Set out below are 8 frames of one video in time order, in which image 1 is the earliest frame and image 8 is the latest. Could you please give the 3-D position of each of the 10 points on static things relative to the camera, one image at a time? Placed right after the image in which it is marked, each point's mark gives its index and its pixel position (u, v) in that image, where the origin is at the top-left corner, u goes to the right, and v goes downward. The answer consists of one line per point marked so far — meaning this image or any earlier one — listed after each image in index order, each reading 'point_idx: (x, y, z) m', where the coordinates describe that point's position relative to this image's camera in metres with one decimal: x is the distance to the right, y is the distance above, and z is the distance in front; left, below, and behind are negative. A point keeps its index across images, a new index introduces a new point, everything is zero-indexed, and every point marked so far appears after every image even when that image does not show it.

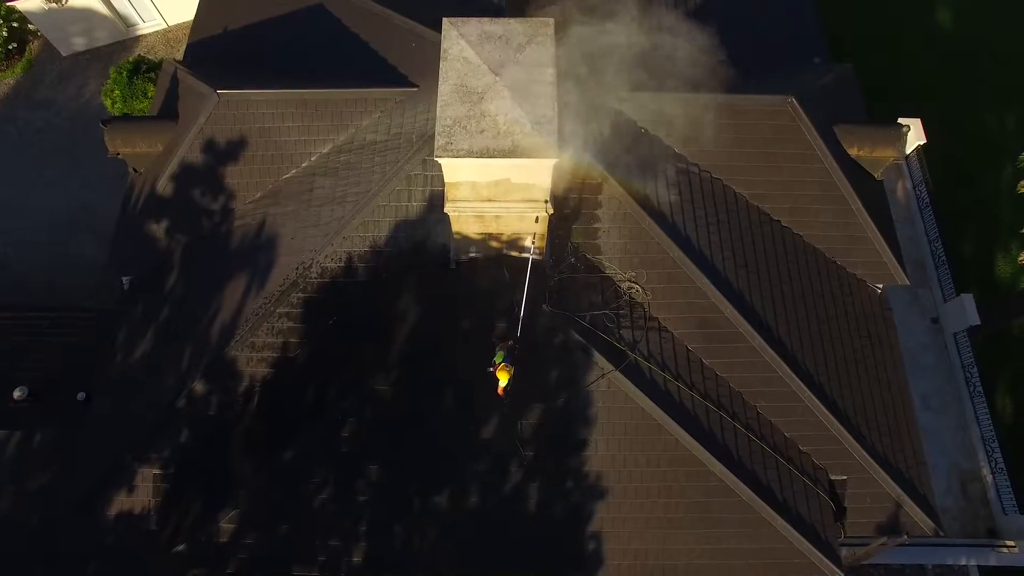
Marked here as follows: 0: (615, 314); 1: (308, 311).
0: (+1.5, -0.4, +9.0) m
1: (-3.0, -0.3, +9.1) m
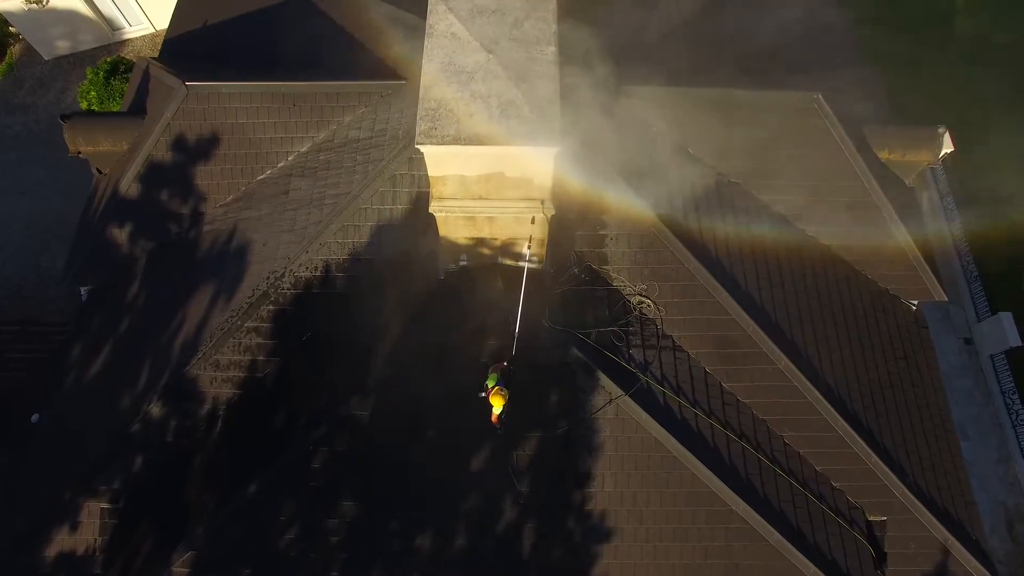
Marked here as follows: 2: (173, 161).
0: (+1.5, -0.6, +8.0) m
1: (-3.1, -0.5, +8.1) m
2: (-5.2, +1.9, +9.2) m
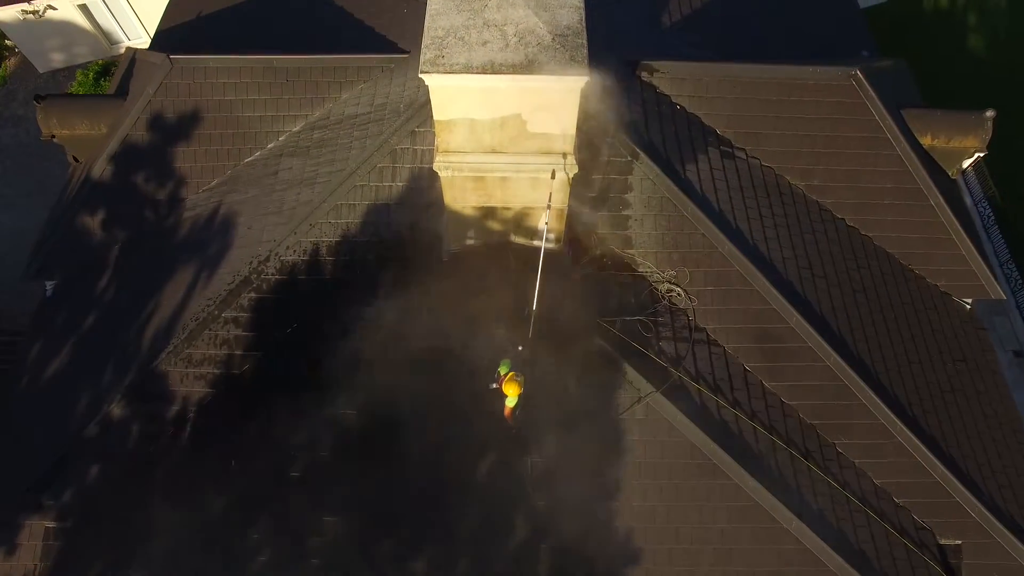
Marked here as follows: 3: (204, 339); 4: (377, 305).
0: (+1.6, -0.4, +7.1) m
1: (-2.9, -0.3, +7.2) m
2: (-5.0, +2.0, +8.5) m
3: (-3.6, -0.6, +7.1) m
4: (-1.6, -0.2, +7.1) m
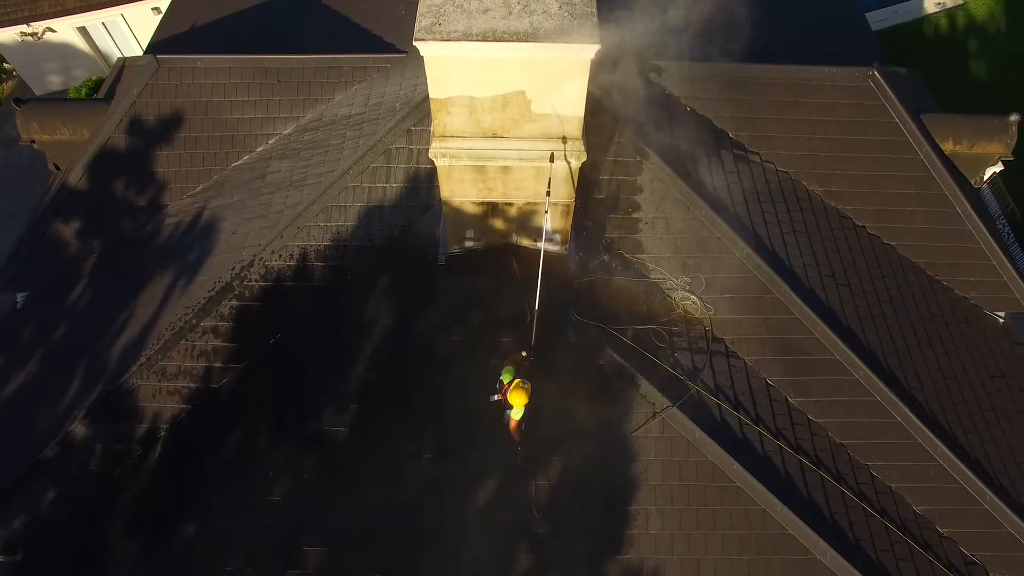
0: (+1.6, -0.5, +6.5) m
1: (-2.9, -0.4, +6.6) m
2: (-5.0, +1.9, +8.0) m
3: (-3.6, -0.7, +6.6) m
4: (-1.5, -0.3, +6.5) m
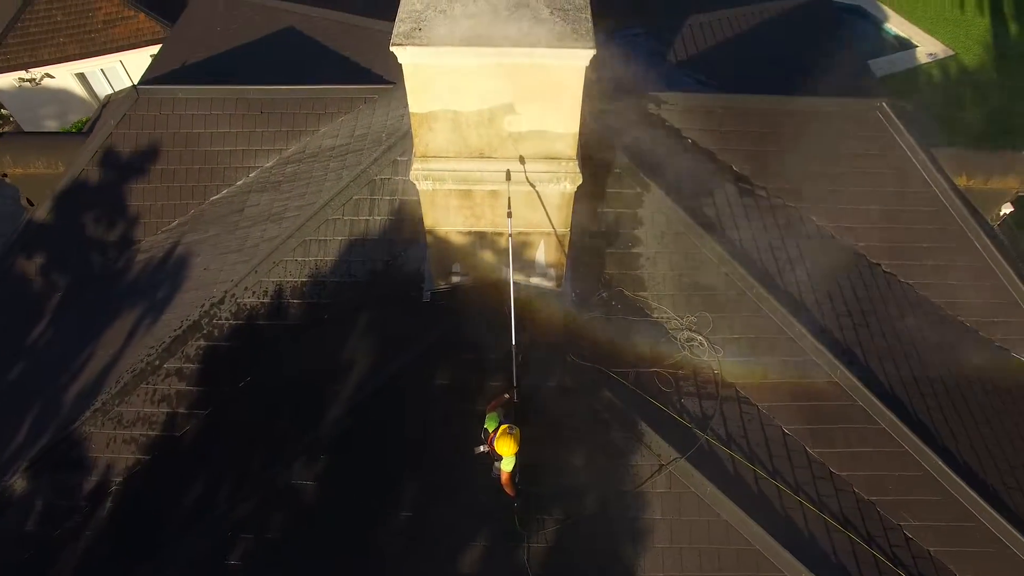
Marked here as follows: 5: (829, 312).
0: (+1.6, -0.8, +6.0) m
1: (-3.0, -0.7, +6.1) m
2: (-5.1, +1.4, +7.7) m
3: (-3.7, -1.0, +6.0) m
4: (-1.6, -0.6, +6.0) m
5: (+3.4, -0.3, +6.5) m
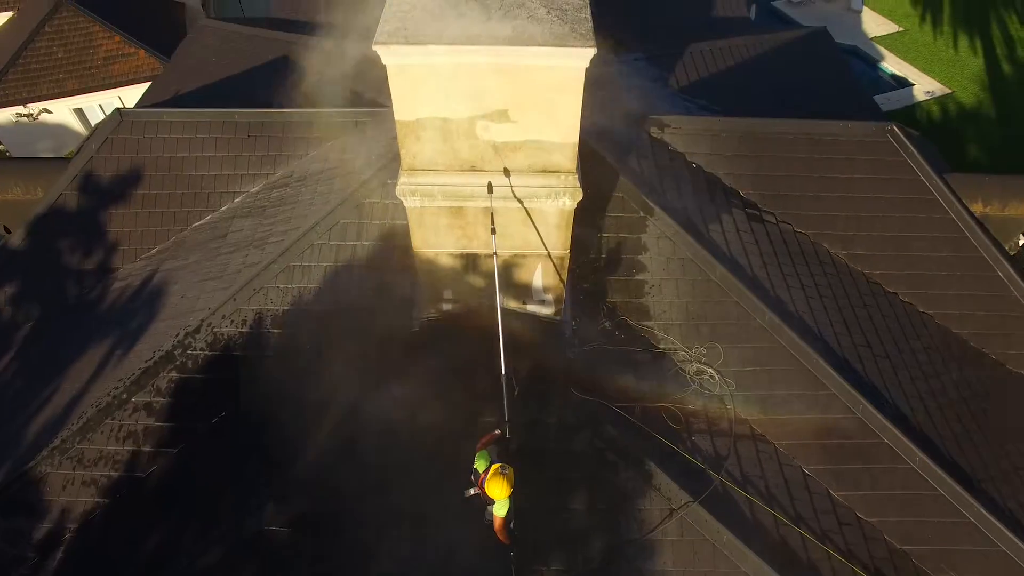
0: (+1.5, -1.1, +5.5) m
1: (-3.1, -1.0, +5.6) m
2: (-5.1, +1.0, +7.3) m
3: (-3.7, -1.3, +5.5) m
4: (-1.7, -0.9, +5.5) m
5: (+3.3, -0.5, +6.1) m
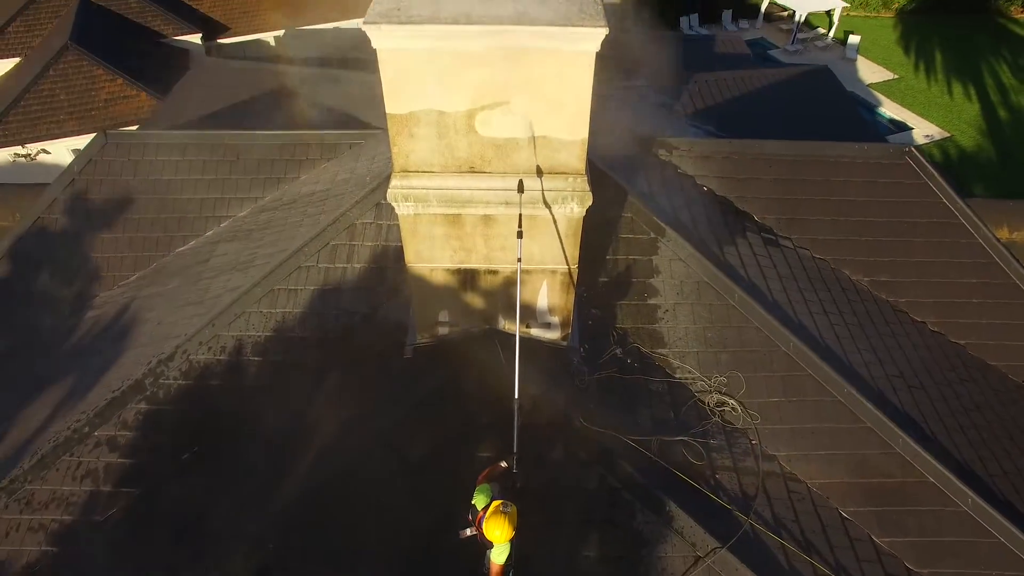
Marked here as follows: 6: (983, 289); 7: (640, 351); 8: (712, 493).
0: (+1.5, -1.3, +5.0) m
1: (-3.0, -1.2, +5.1) m
2: (-5.1, +0.7, +7.0) m
3: (-3.7, -1.5, +5.0) m
4: (-1.7, -1.1, +5.0) m
5: (+3.4, -0.8, +5.6) m
6: (+5.2, 0.0, +6.7) m
7: (+1.1, -0.6, +5.4) m
8: (+1.5, -1.6, +4.6) m
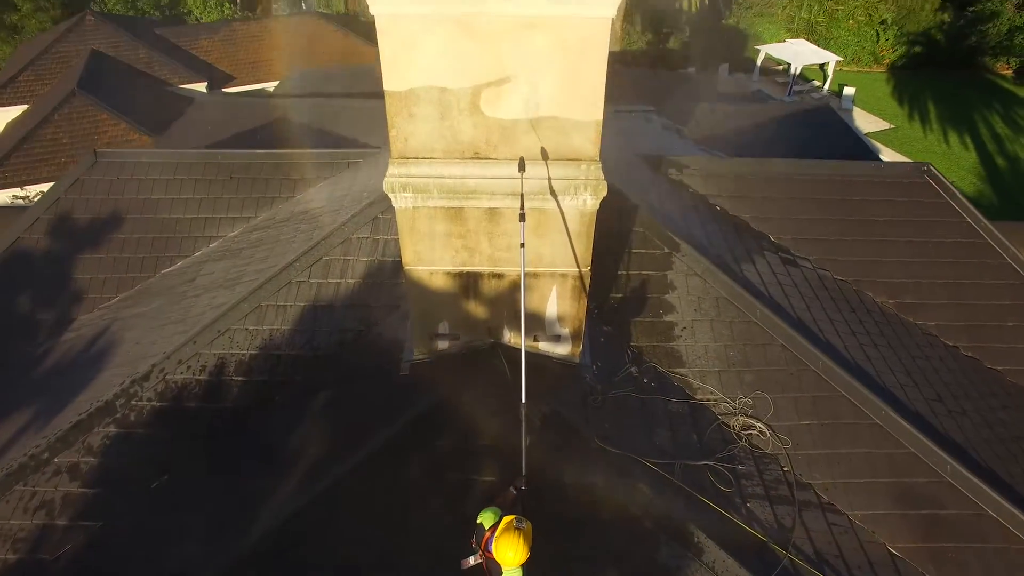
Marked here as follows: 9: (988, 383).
0: (+1.6, -1.3, +4.5) m
1: (-3.0, -1.3, +4.6) m
2: (-5.1, +0.4, +6.6) m
3: (-3.7, -1.5, +4.4) m
4: (-1.6, -1.1, +4.5) m
5: (+3.4, -0.9, +5.1) m
6: (+5.2, -0.2, +6.3) m
7: (+1.2, -0.7, +5.0) m
8: (+1.6, -1.6, +4.1) m
9: (+4.5, -0.9, +5.7) m
